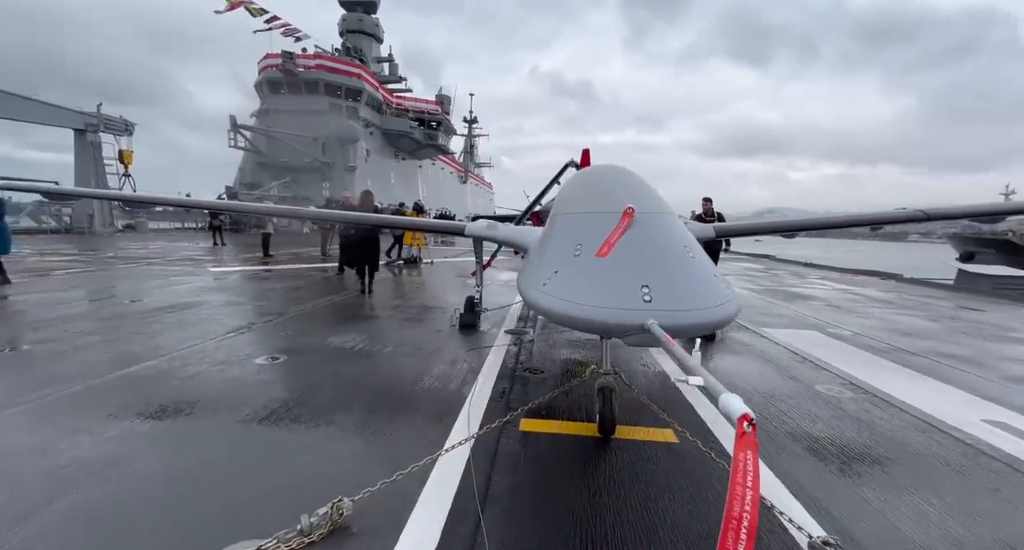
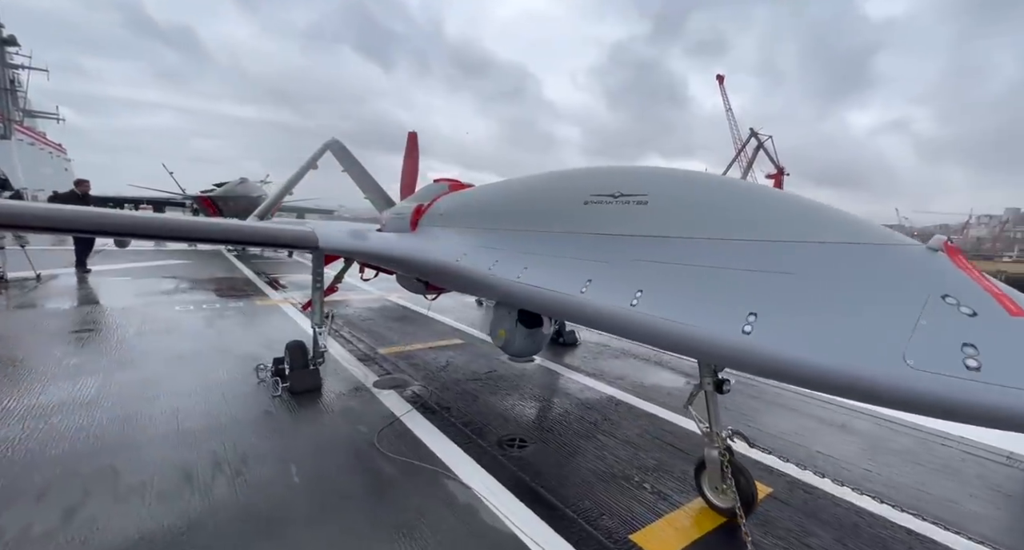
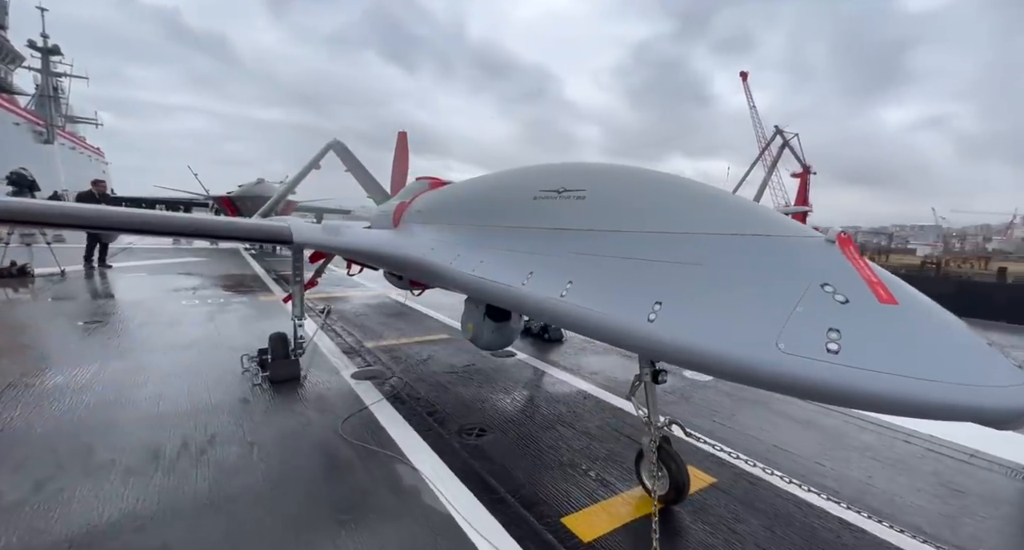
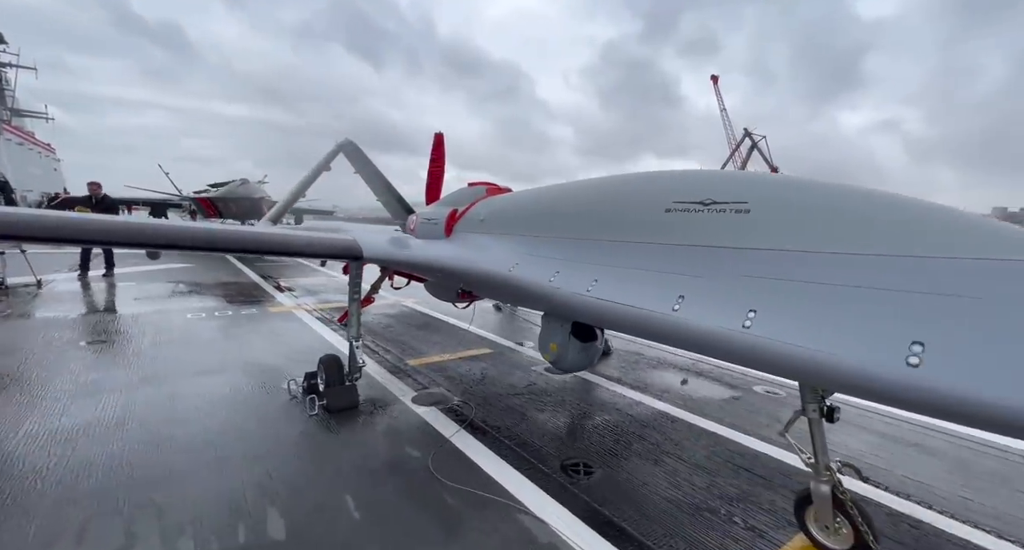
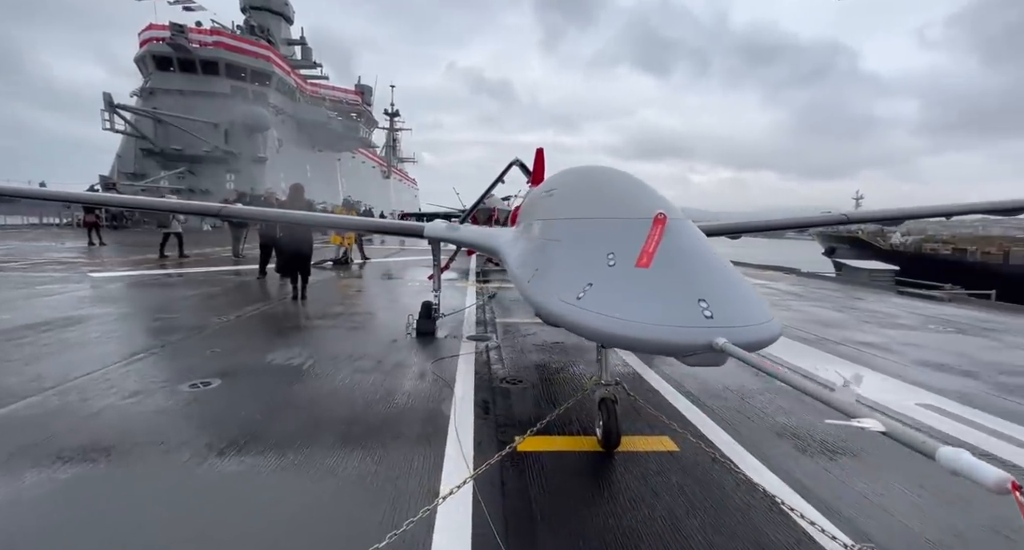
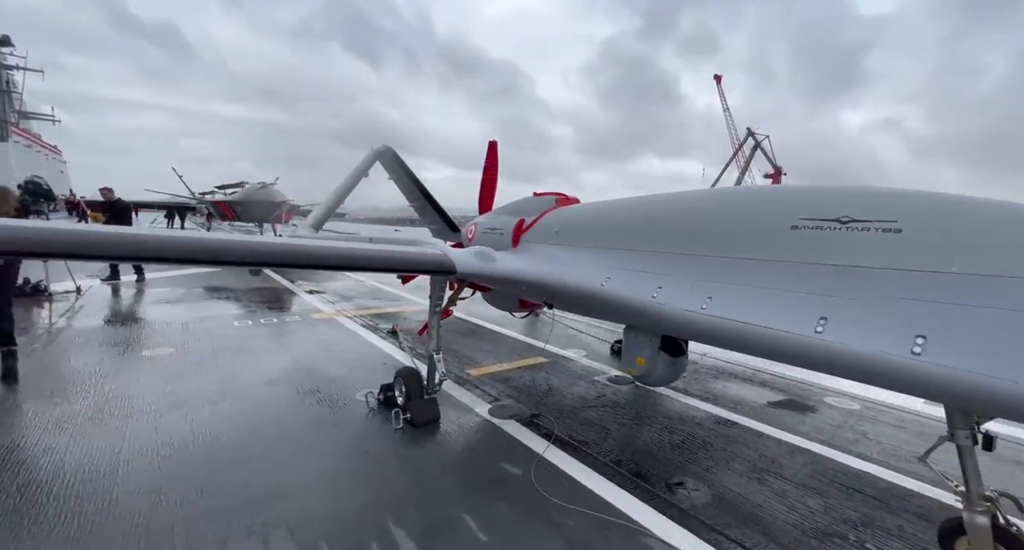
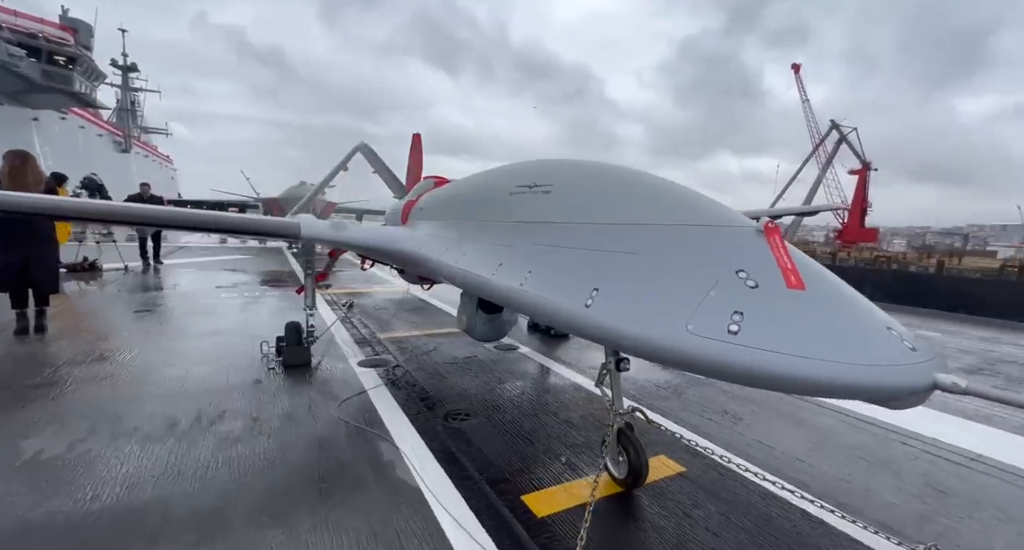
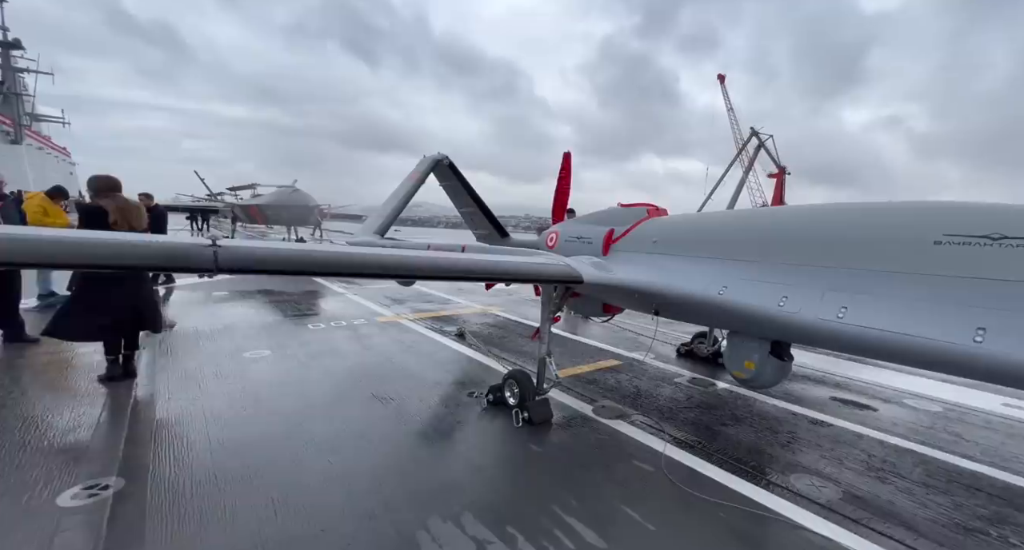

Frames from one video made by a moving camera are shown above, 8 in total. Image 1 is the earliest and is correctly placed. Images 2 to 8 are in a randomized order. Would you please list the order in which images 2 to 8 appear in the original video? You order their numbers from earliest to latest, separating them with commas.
5, 7, 3, 2, 4, 6, 8
